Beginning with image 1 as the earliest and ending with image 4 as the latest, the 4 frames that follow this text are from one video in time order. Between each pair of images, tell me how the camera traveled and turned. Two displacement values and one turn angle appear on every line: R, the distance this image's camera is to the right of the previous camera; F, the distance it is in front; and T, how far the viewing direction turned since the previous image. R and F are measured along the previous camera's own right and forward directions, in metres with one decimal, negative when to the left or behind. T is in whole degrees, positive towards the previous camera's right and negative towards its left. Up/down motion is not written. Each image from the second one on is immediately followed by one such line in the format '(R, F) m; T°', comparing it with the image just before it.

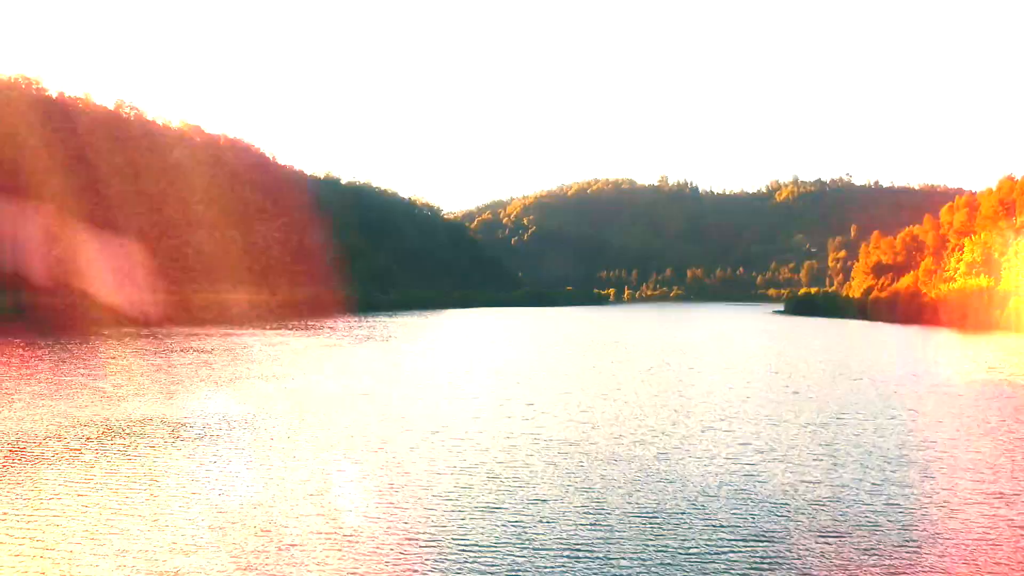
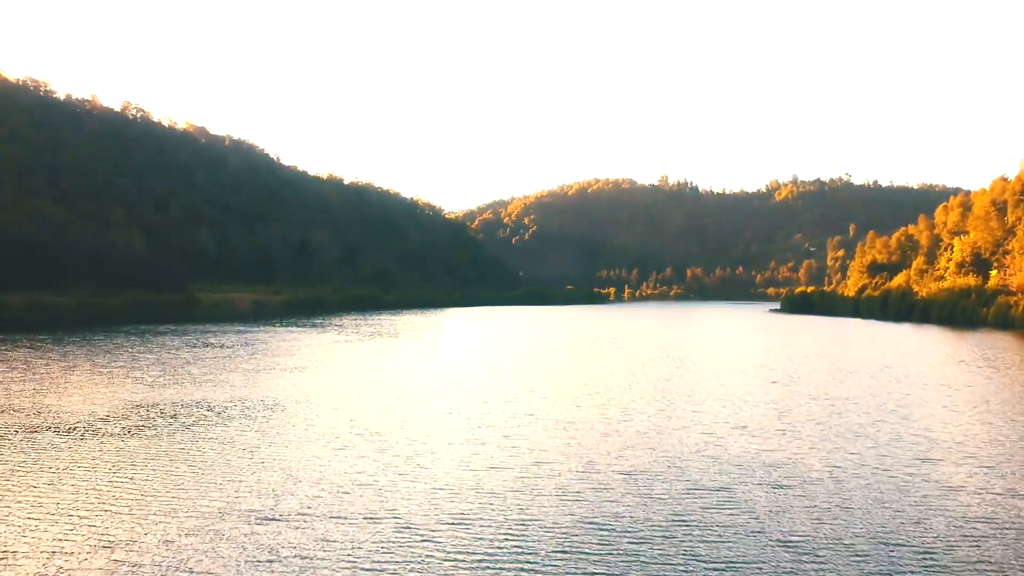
(-0.1, -2.7) m; 0°
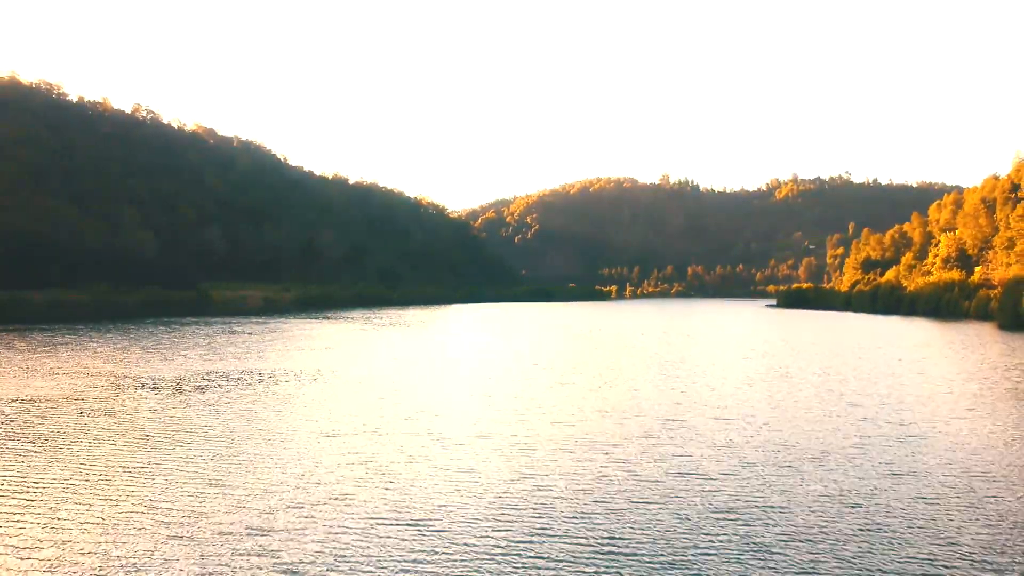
(-0.2, -4.2) m; 0°
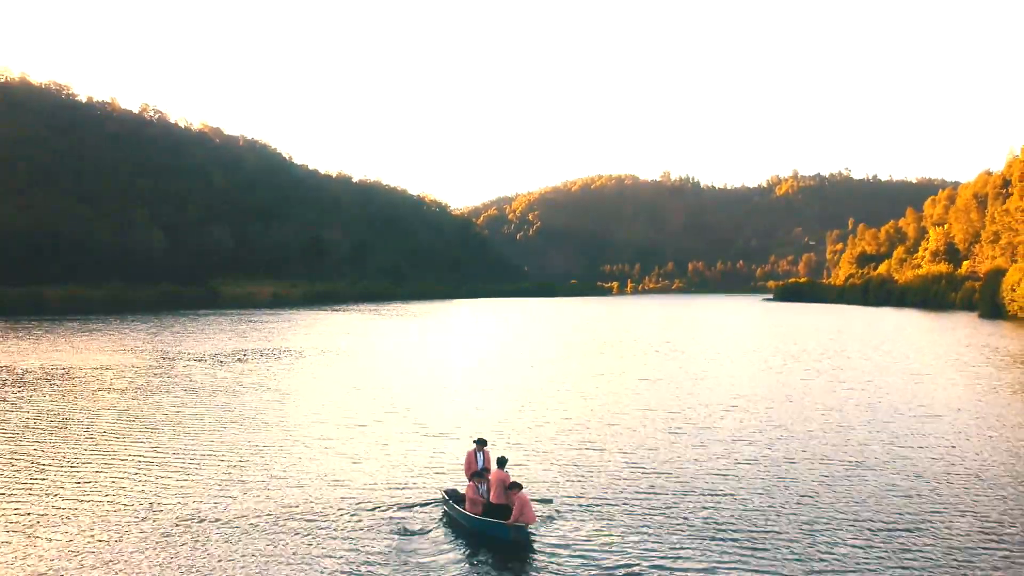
(0.0, -3.4) m; 0°
